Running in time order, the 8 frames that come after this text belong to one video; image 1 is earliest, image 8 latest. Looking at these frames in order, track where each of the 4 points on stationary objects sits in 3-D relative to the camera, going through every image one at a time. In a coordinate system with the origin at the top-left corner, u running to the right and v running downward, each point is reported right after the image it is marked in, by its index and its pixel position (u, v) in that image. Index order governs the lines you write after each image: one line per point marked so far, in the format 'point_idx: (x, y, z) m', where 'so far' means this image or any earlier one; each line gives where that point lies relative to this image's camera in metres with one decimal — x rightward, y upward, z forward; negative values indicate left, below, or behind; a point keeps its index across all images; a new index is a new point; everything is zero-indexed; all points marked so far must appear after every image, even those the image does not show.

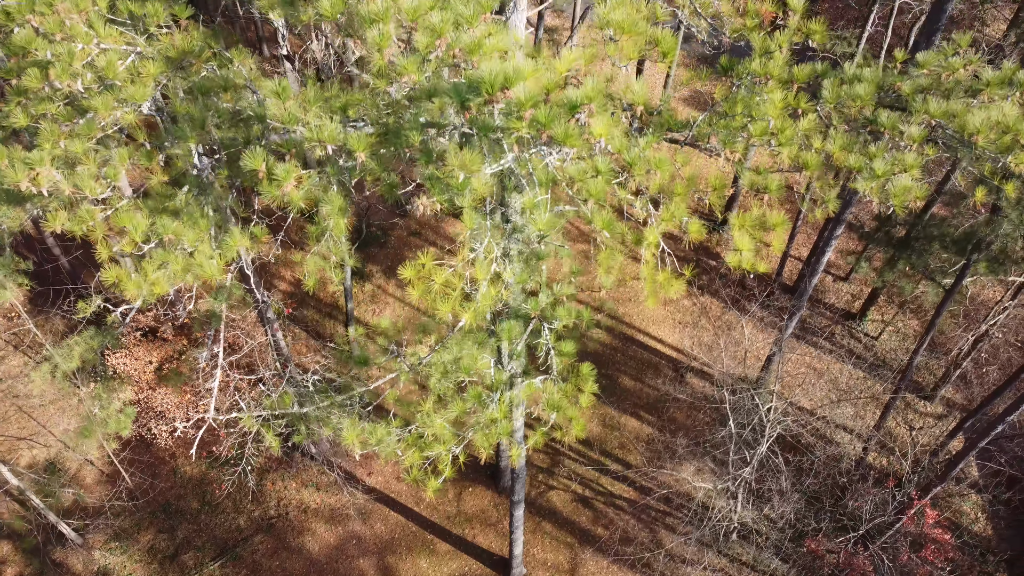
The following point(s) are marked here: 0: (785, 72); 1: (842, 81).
0: (+1.7, +1.3, +4.1) m
1: (+2.2, +1.4, +4.5) m
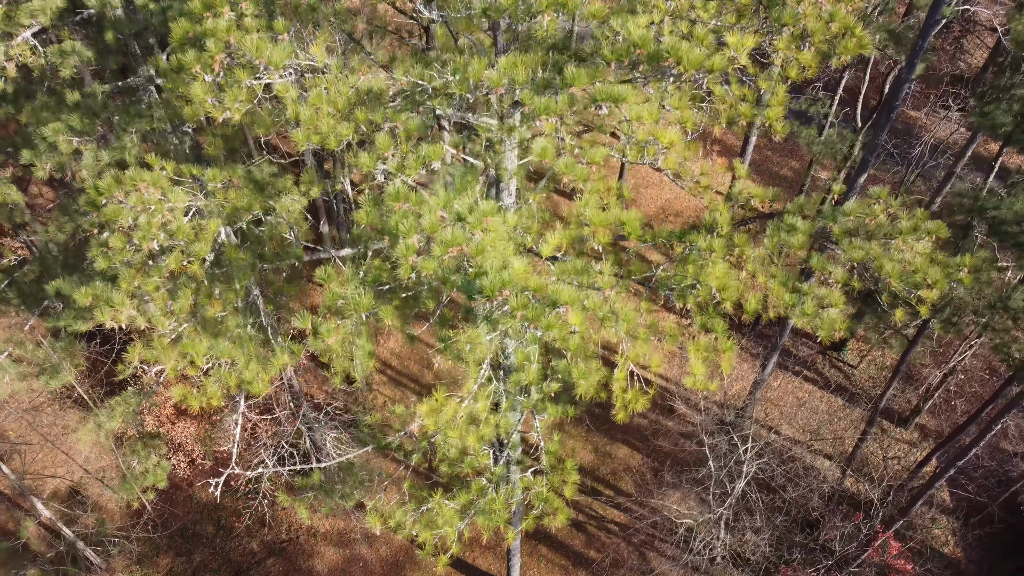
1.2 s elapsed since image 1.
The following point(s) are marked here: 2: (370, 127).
0: (+1.6, +0.4, +5.0) m
1: (+2.2, +0.5, +5.4) m
2: (-1.0, +1.1, +4.6) m
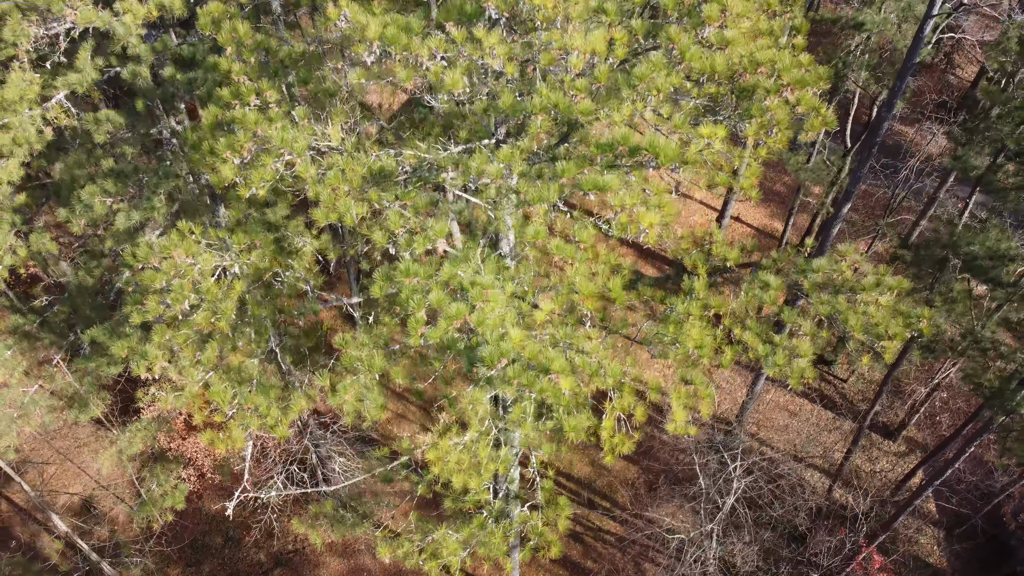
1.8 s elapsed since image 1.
0: (+1.6, 0.0, +5.5) m
1: (+2.2, 0.0, +5.9) m
2: (-1.0, +0.6, +5.1) m
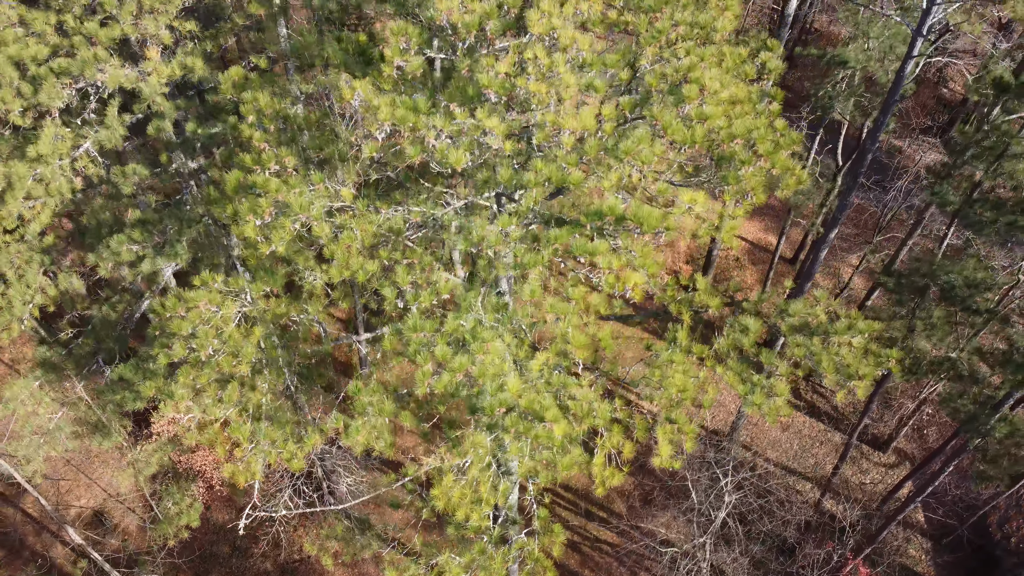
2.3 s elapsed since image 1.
0: (+1.6, -0.5, +6.0) m
1: (+2.2, -0.4, +6.4) m
2: (-1.0, +0.2, +5.5) m
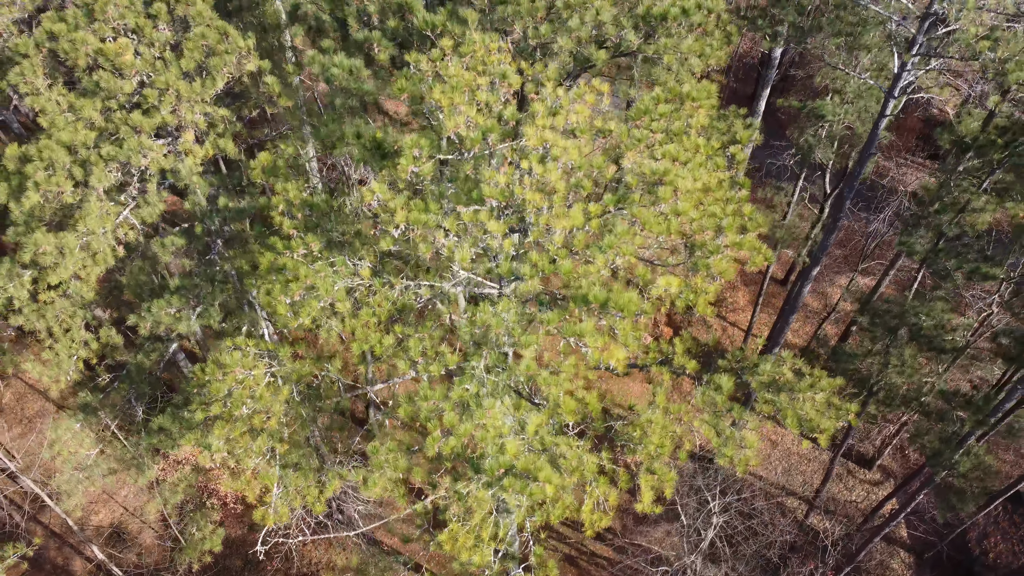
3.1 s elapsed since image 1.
0: (+1.6, -1.1, +6.7) m
1: (+2.1, -1.0, +7.1) m
2: (-1.0, -0.4, +6.3) m
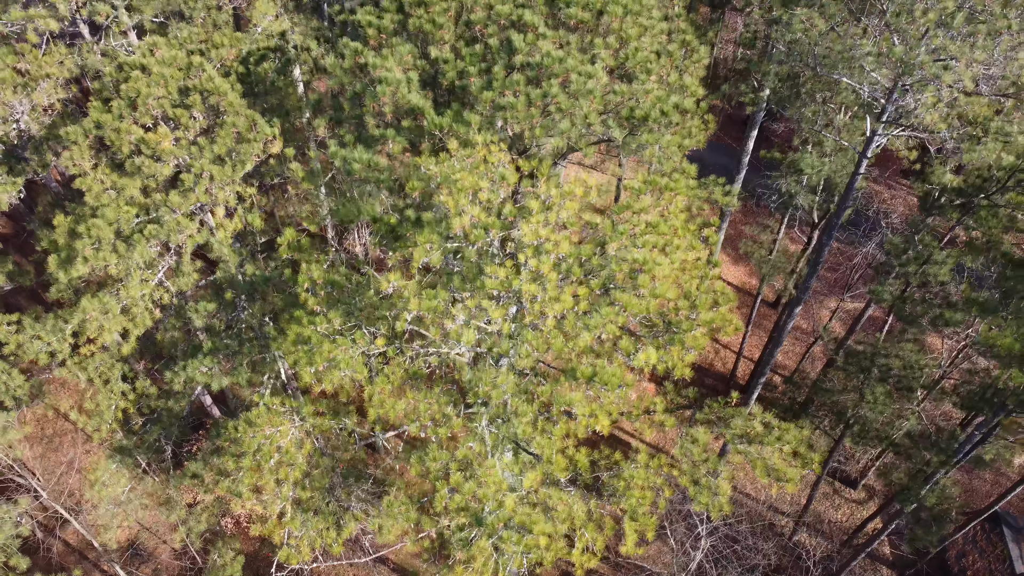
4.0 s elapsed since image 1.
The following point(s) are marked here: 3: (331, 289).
0: (+1.6, -1.9, +7.5) m
1: (+2.1, -1.8, +7.9) m
2: (-1.0, -1.2, +7.1) m
3: (-2.0, 0.0, +7.3) m
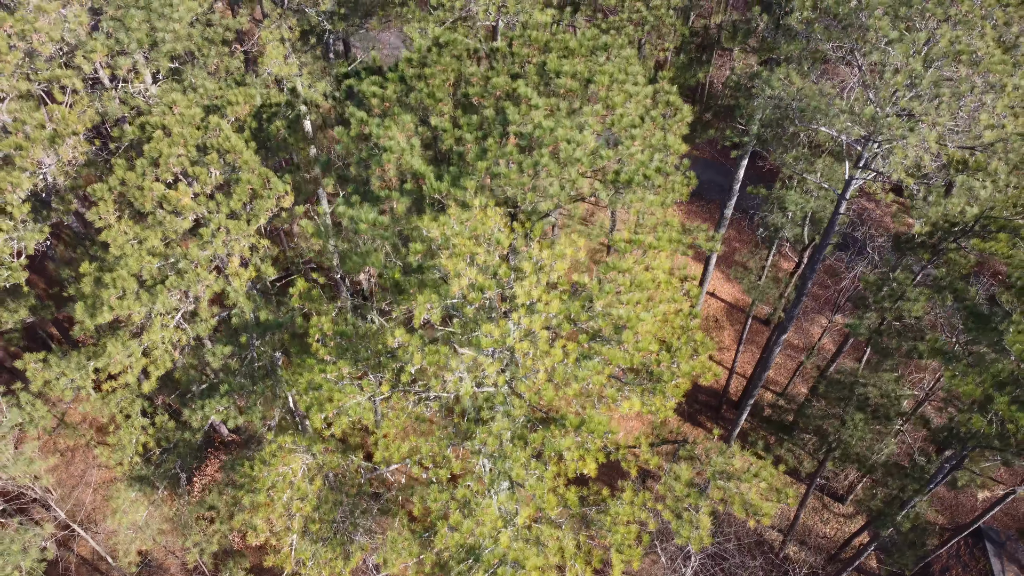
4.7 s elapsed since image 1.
0: (+1.5, -2.5, +8.1) m
1: (+2.1, -2.4, +8.5) m
2: (-1.1, -1.8, +7.7) m
3: (-2.1, -0.6, +7.9) m
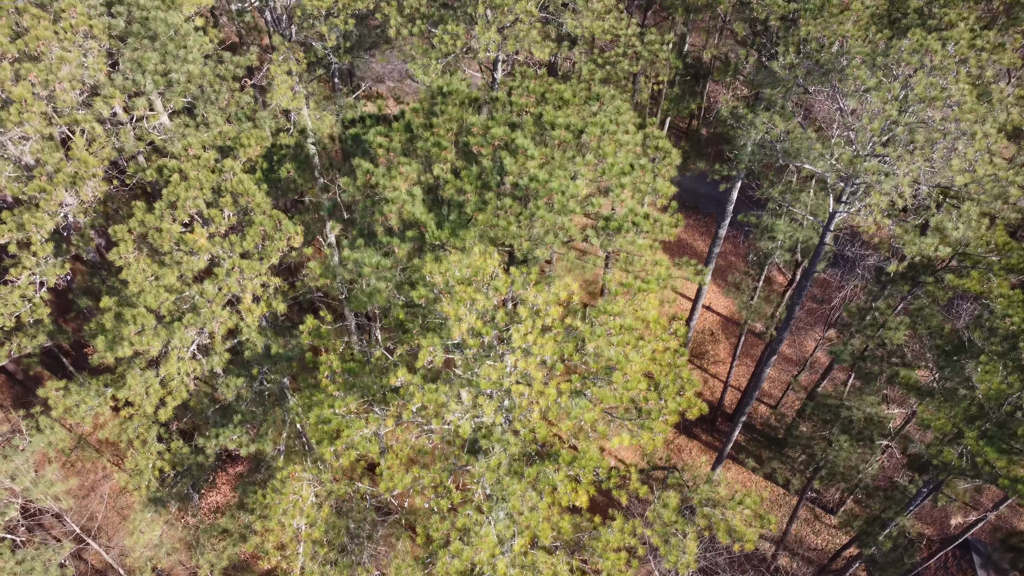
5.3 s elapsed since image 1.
0: (+1.5, -3.0, +8.6) m
1: (+2.0, -2.9, +9.0) m
2: (-1.2, -2.3, +8.2) m
3: (-2.1, -1.1, +8.4) m
